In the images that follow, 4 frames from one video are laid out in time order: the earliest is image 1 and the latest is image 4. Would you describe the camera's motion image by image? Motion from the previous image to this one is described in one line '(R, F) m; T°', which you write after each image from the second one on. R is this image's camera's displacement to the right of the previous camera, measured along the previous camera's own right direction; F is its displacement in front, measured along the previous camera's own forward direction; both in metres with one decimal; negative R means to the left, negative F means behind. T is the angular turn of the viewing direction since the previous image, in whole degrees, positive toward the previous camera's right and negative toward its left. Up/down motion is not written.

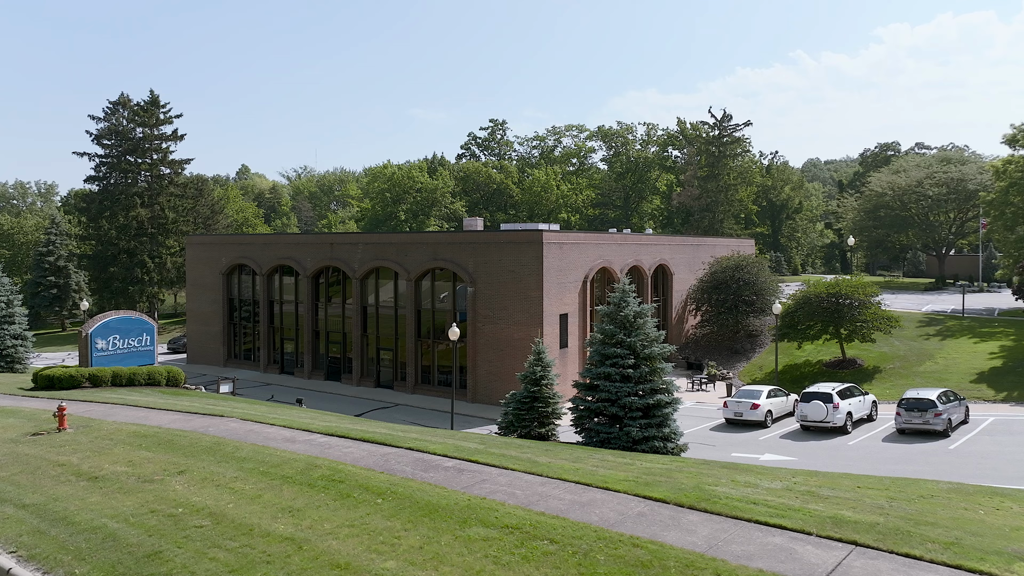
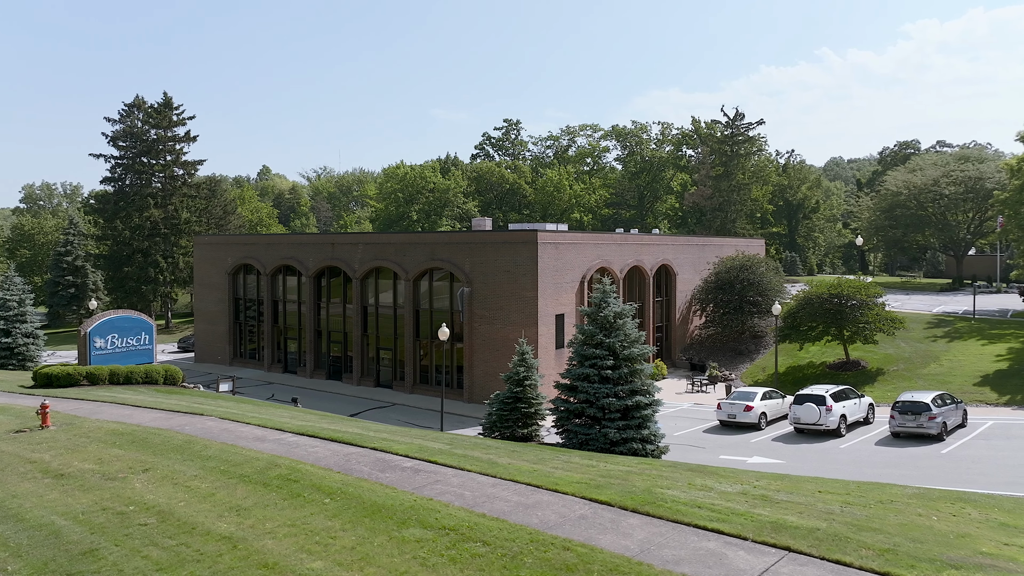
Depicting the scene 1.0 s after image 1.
(+1.0, 0.0) m; -2°
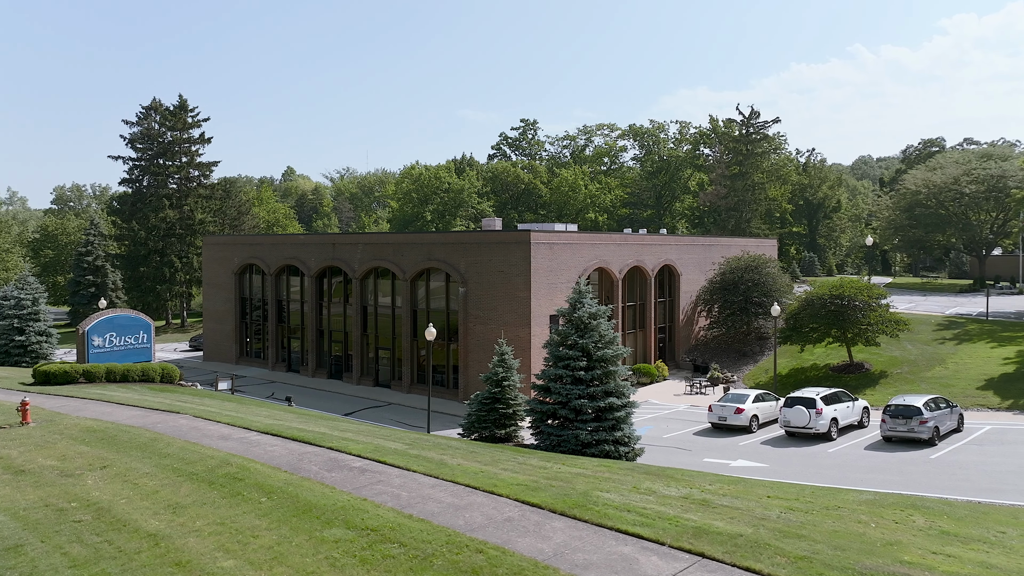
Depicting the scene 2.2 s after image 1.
(+1.3, +0.1) m; -2°
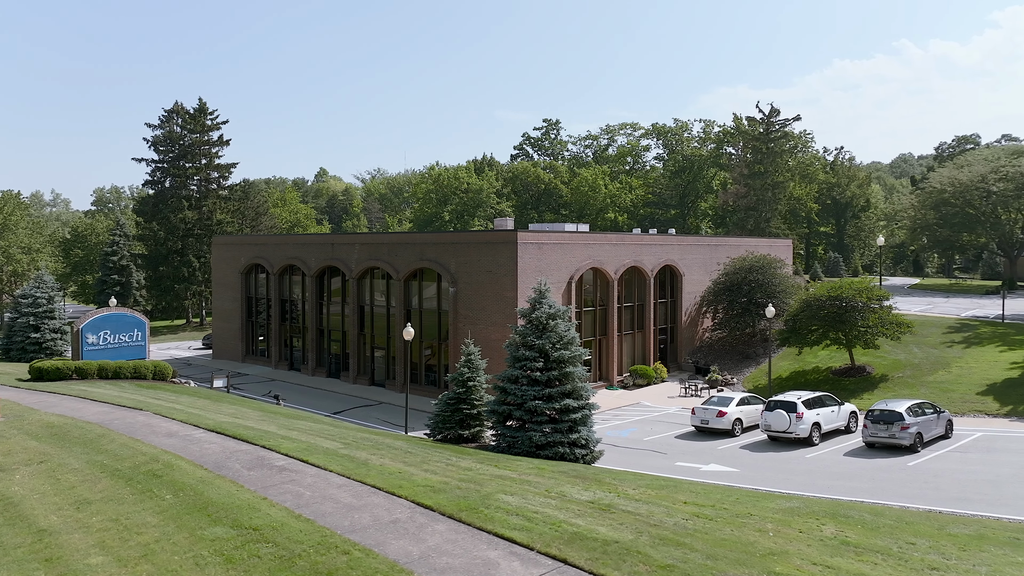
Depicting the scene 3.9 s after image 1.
(+1.9, +0.1) m; -3°
